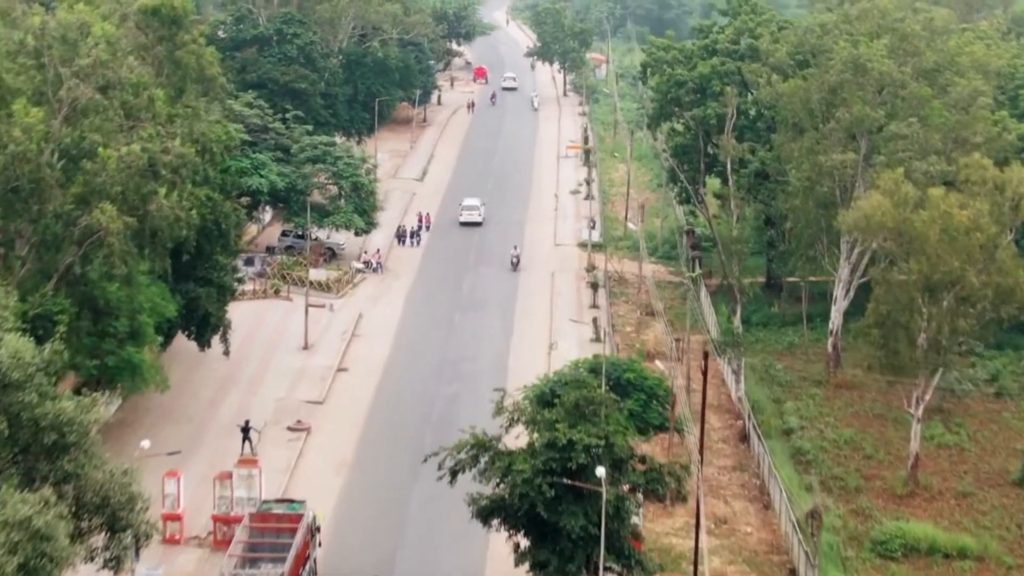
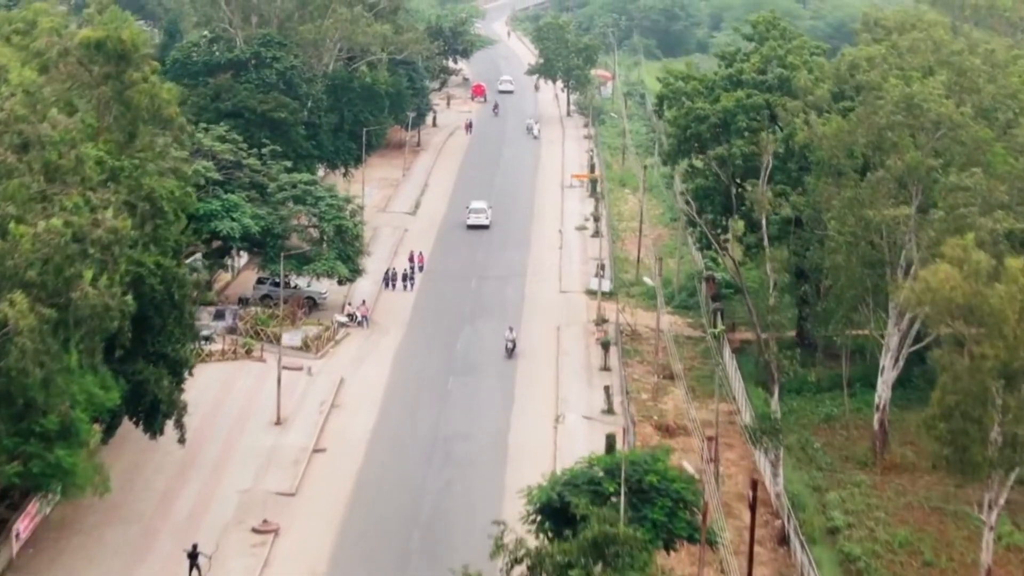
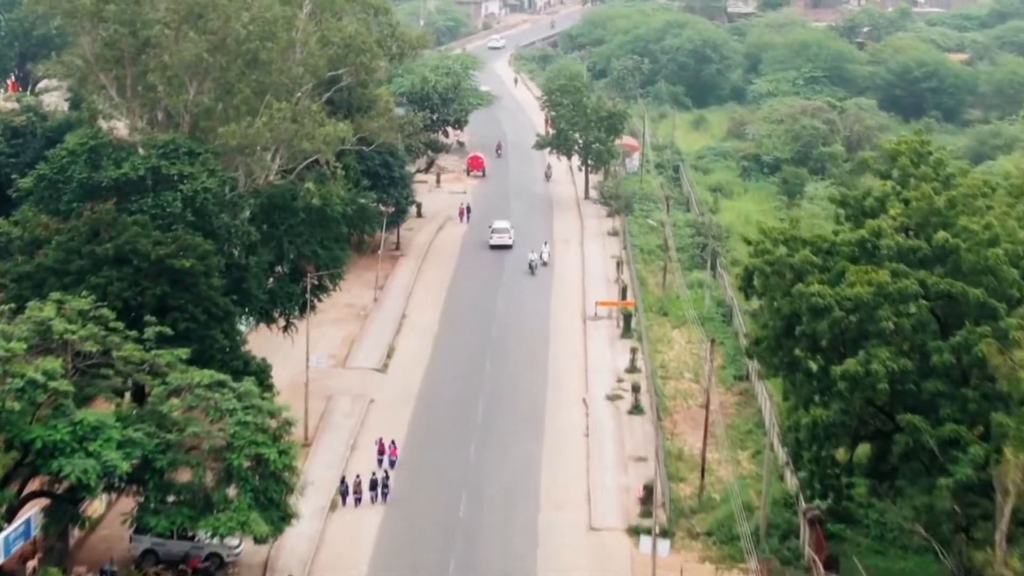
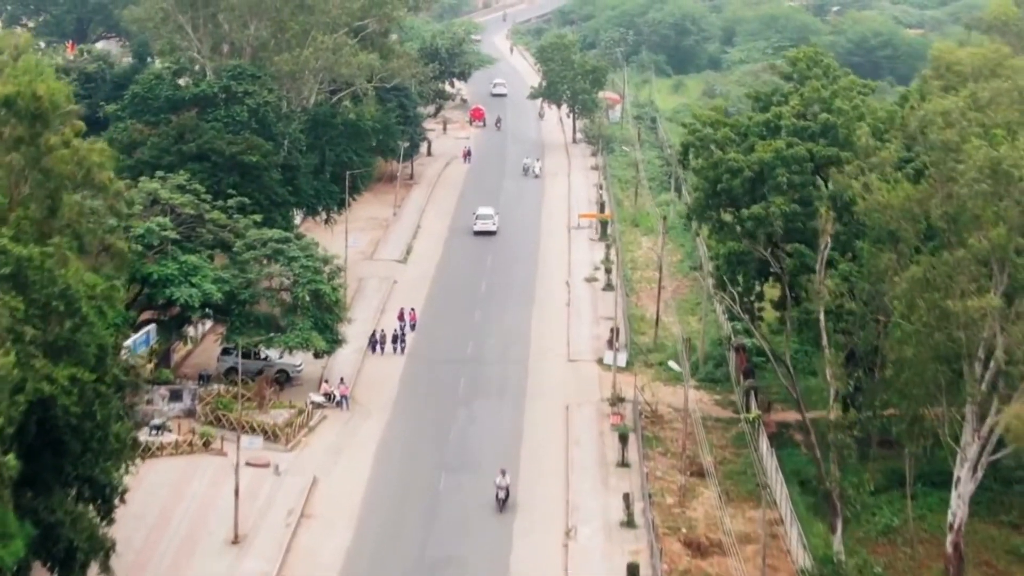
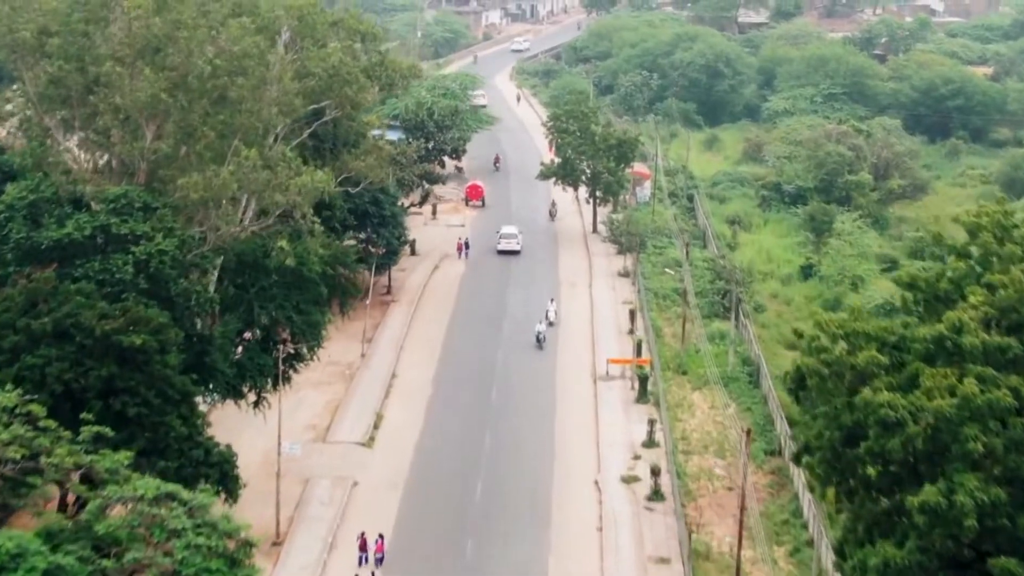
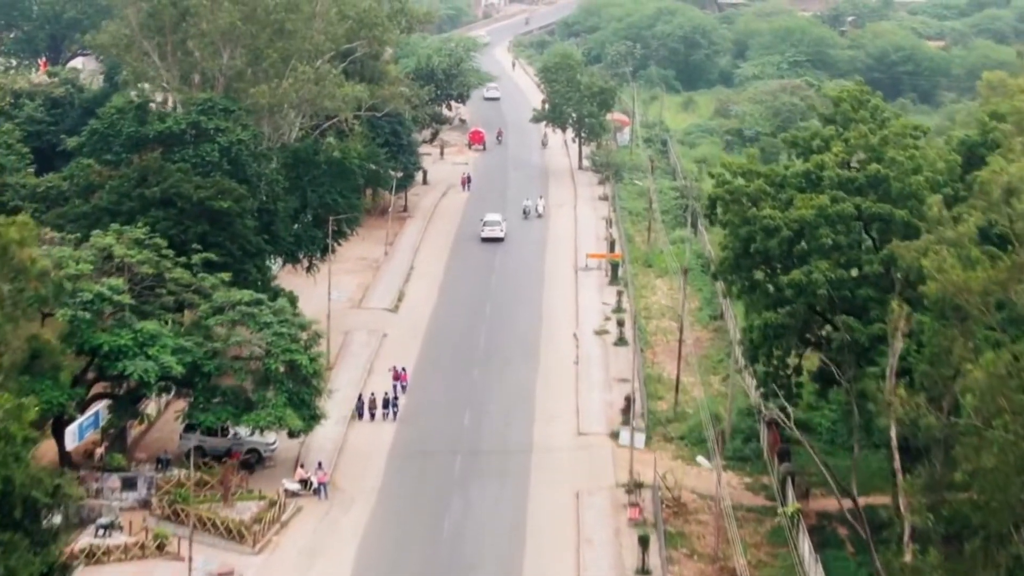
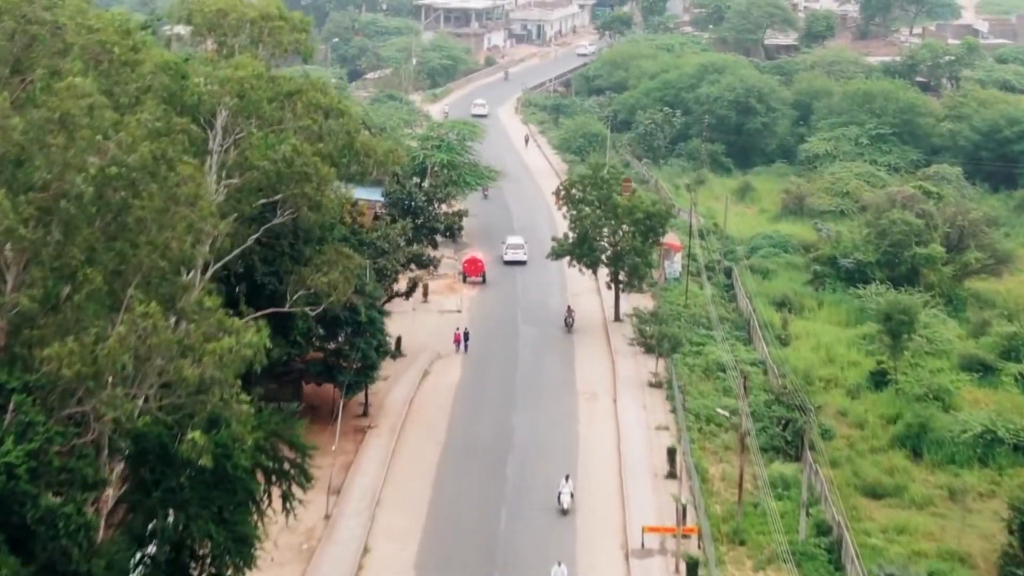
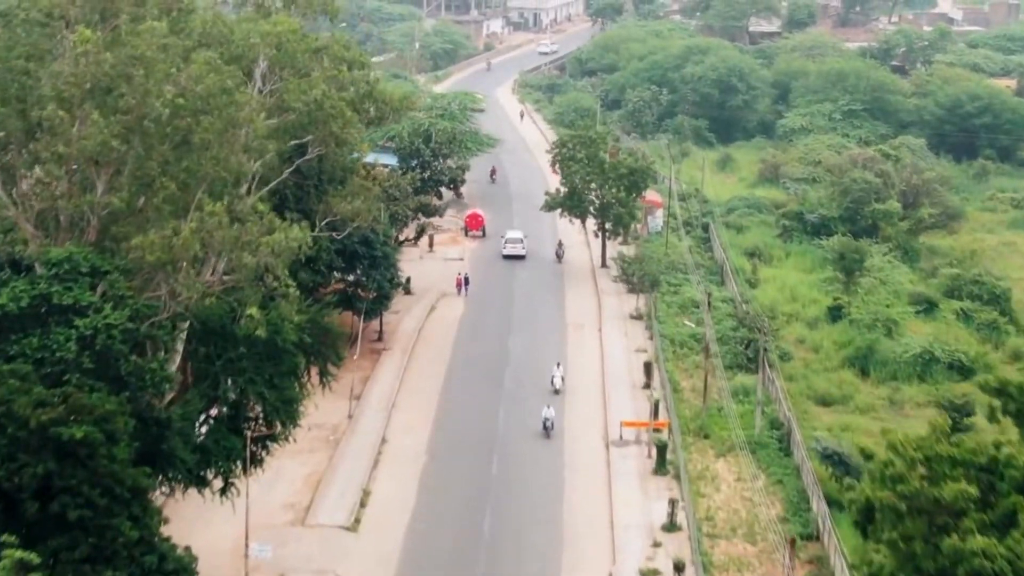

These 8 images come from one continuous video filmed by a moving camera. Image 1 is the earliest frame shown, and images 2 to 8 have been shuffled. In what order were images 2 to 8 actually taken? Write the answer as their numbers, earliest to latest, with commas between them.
2, 4, 6, 3, 5, 8, 7
